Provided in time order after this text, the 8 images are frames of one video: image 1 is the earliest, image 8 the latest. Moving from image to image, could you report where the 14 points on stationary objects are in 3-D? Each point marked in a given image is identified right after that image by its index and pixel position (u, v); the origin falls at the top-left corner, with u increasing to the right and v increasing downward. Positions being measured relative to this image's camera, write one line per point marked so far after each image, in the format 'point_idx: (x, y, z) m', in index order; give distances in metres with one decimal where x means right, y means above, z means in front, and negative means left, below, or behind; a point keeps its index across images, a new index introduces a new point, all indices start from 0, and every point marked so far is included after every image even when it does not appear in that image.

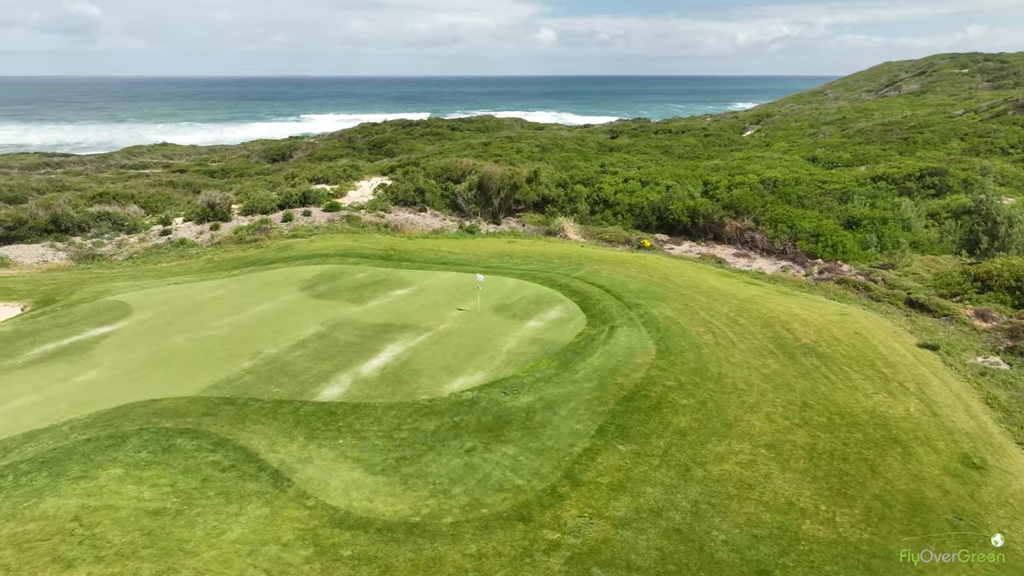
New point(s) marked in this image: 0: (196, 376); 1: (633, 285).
0: (-5.9, -1.6, +13.1) m
1: (+3.4, +0.1, +20.0) m
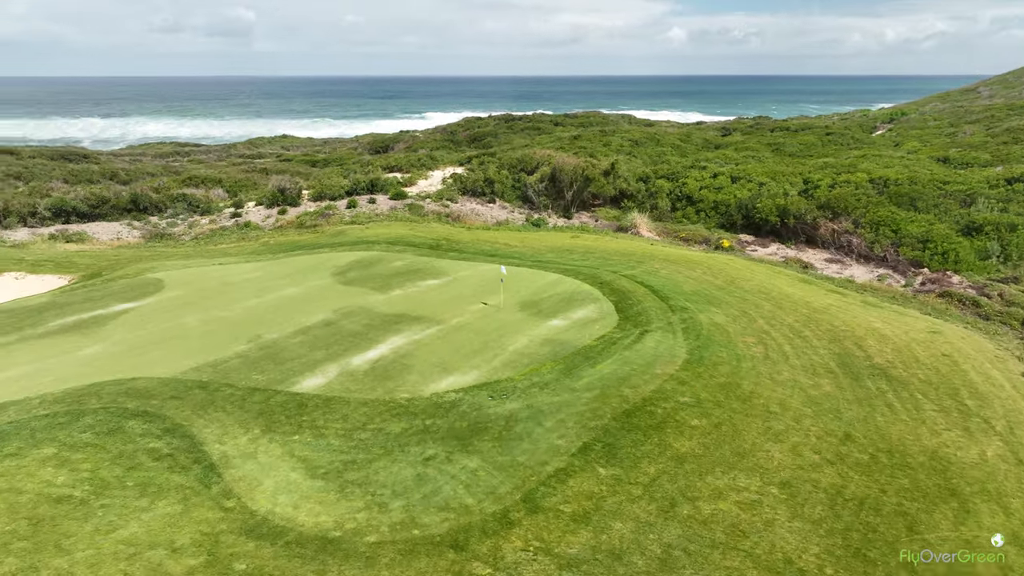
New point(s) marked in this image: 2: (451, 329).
0: (-5.9, -1.2, +12.6) m
1: (+4.4, 0.0, +18.0) m
2: (-1.3, -0.8, +13.9) m
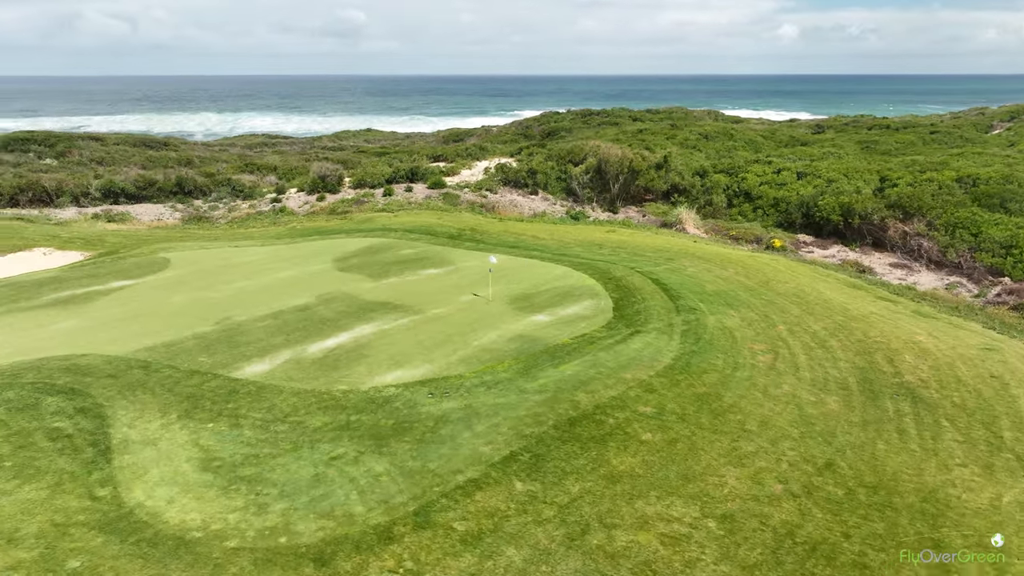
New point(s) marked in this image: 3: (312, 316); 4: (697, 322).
0: (-6.4, -0.8, +12.3) m
1: (+4.6, 0.0, +16.3) m
2: (-1.6, -0.6, +13.0) m
3: (-3.7, -0.5, +13.3) m
4: (+3.4, -0.6, +13.4) m
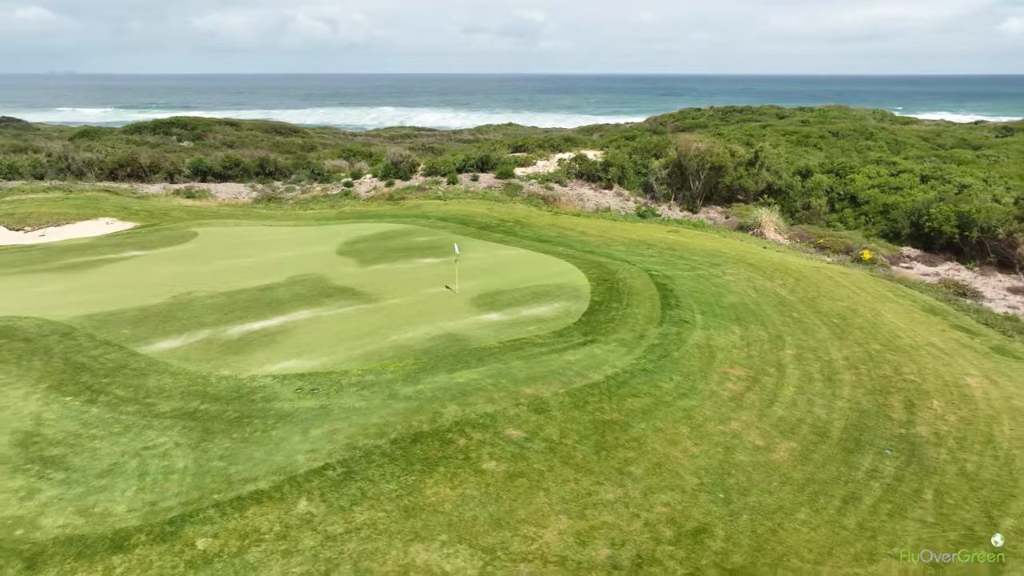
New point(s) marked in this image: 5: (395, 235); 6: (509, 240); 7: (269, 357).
0: (-7.2, -0.3, +12.4) m
1: (+4.3, -0.2, +14.0) m
2: (-2.4, -0.4, +12.0) m
3: (-4.4, -0.1, +12.8) m
4: (+2.6, -0.8, +11.4) m
5: (-2.9, +1.3, +17.9) m
6: (-0.1, +1.3, +18.5) m
7: (-3.4, -1.0, +10.1) m
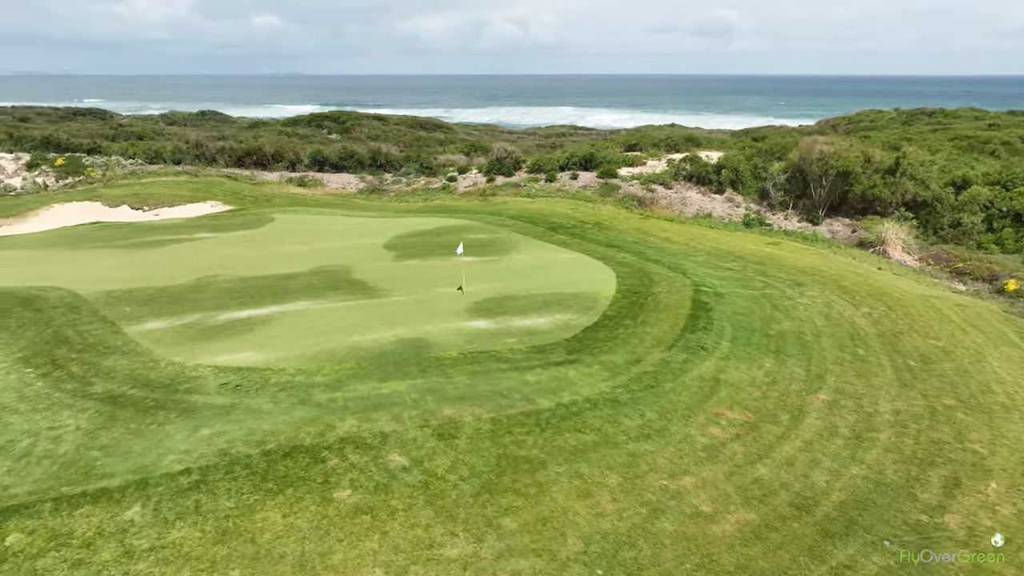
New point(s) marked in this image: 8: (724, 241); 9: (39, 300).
0: (-7.0, +0.1, +13.0) m
1: (+4.6, -0.6, +11.8) m
2: (-2.4, -0.3, +11.5) m
3: (-4.1, +0.1, +12.7) m
4: (+2.3, -1.0, +9.7) m
5: (-1.4, +1.4, +17.3) m
6: (+1.4, +1.1, +17.2) m
7: (-3.9, -0.8, +9.8) m
8: (+5.7, +1.3, +19.1) m
9: (-7.7, -0.2, +11.7) m
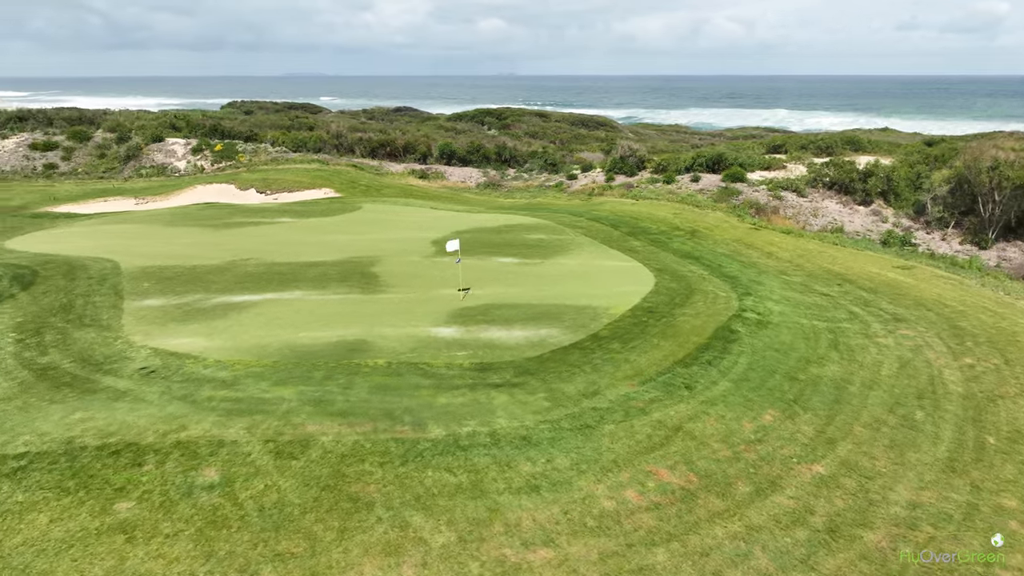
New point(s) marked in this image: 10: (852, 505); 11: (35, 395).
0: (-6.4, +0.6, +13.5) m
1: (+4.3, -1.0, +9.3) m
2: (-2.5, -0.2, +10.9) m
3: (-3.8, +0.3, +12.6) m
4: (+1.5, -1.3, +7.9) m
5: (+0.1, +1.3, +16.2) m
6: (+2.8, +0.8, +15.4) m
7: (-4.4, -0.6, +9.7) m
8: (+7.4, +0.6, +16.1) m
9: (-7.5, +0.3, +12.5) m
10: (+3.2, -2.0, +6.6) m
11: (-5.2, -1.2, +7.8) m
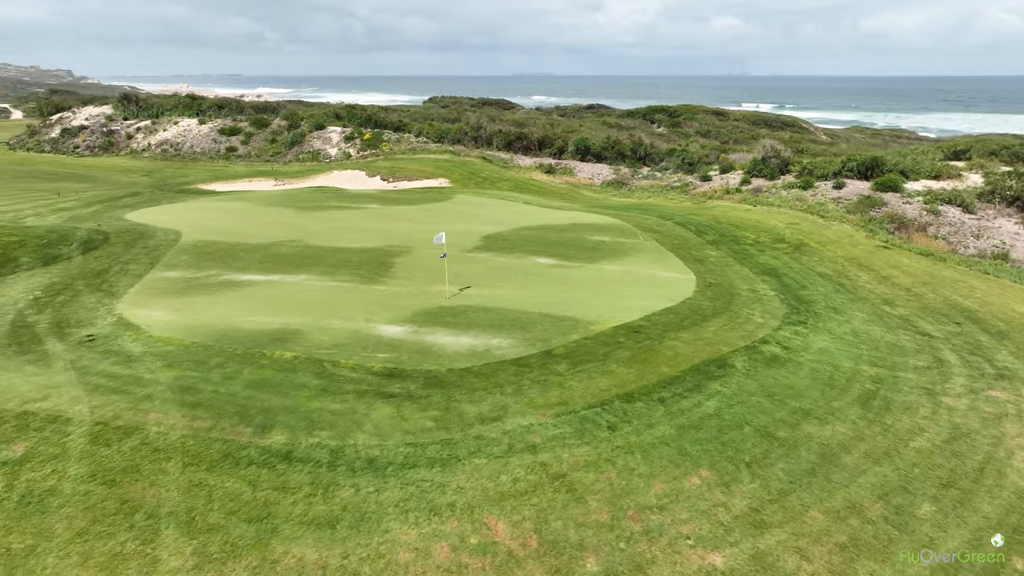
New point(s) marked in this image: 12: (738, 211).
0: (-5.6, +1.1, +14.1) m
1: (+3.4, -1.4, +7.2) m
2: (-2.6, 0.0, +10.5) m
3: (-3.3, +0.5, +12.5) m
4: (+0.3, -1.4, +6.6) m
5: (+1.5, +1.2, +14.9) m
6: (+3.8, +0.5, +13.3) m
7: (-4.8, -0.2, +9.9) m
8: (+8.4, -0.1, +12.7) m
9: (-6.9, +0.9, +13.4) m
10: (+1.5, -2.3, +4.9) m
11: (-6.1, -0.7, +8.3) m
12: (+5.6, +1.9, +17.7) m
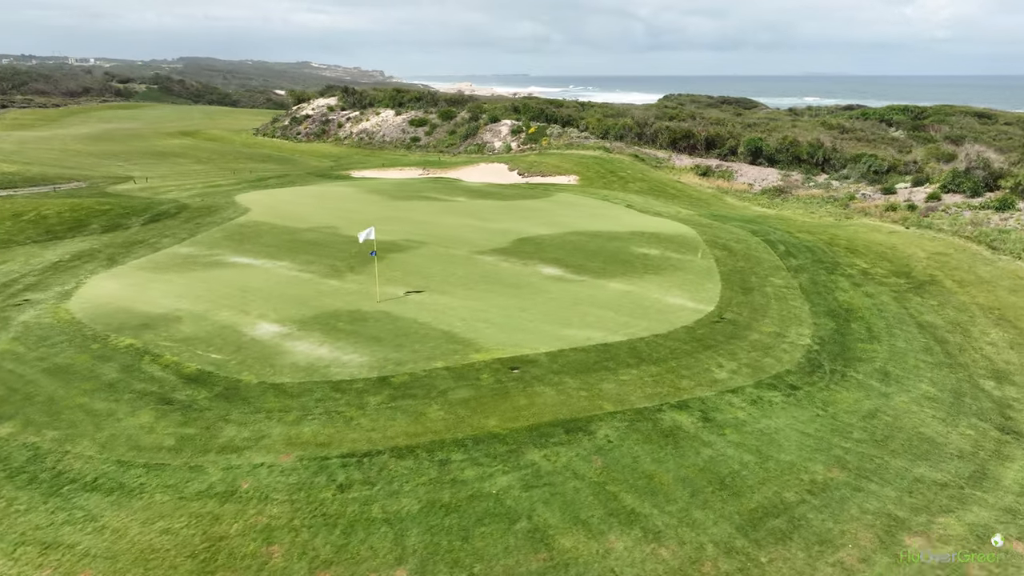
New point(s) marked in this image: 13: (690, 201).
0: (-4.6, +1.4, +14.4) m
1: (+1.2, -1.8, +4.8) m
2: (-3.1, +0.1, +10.0) m
3: (-3.1, +0.7, +12.1) m
4: (-1.9, -1.5, +5.3) m
5: (+2.3, +0.9, +12.7) m
6: (+3.9, -0.1, +10.5) m
7: (-5.4, +0.1, +10.1) m
8: (+7.9, -1.1, +8.4) m
9: (-6.1, +1.4, +14.1) m
10: (-1.4, -2.4, +3.3) m
11: (-7.2, -0.2, +9.1) m
12: (+7.1, +1.1, +14.0) m
13: (+4.8, +2.4, +19.4) m
